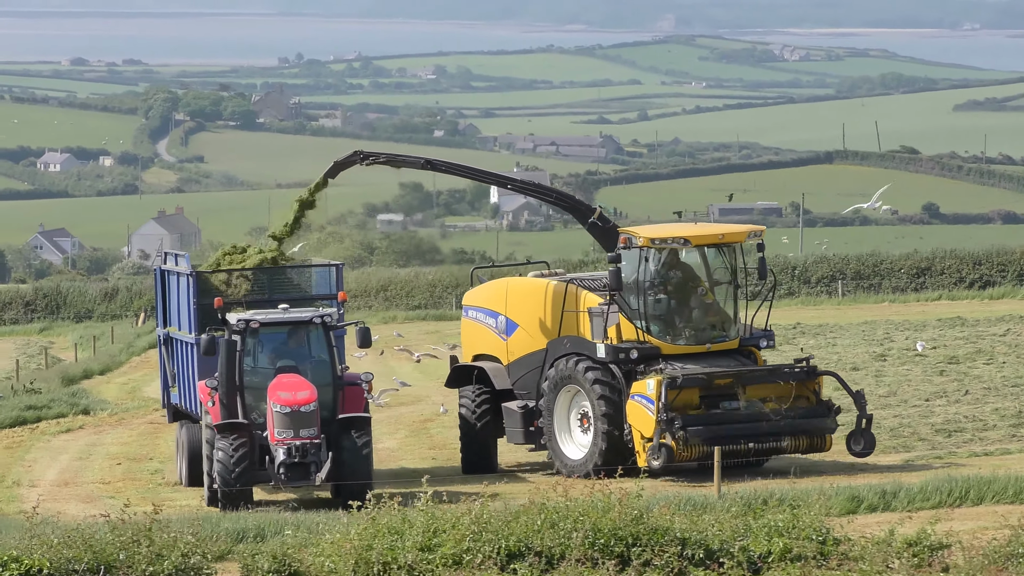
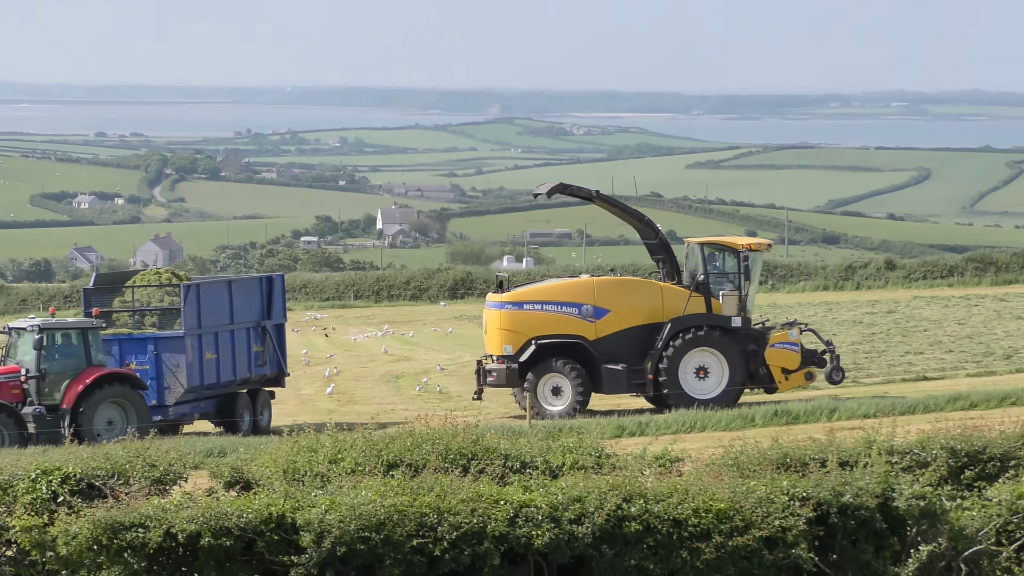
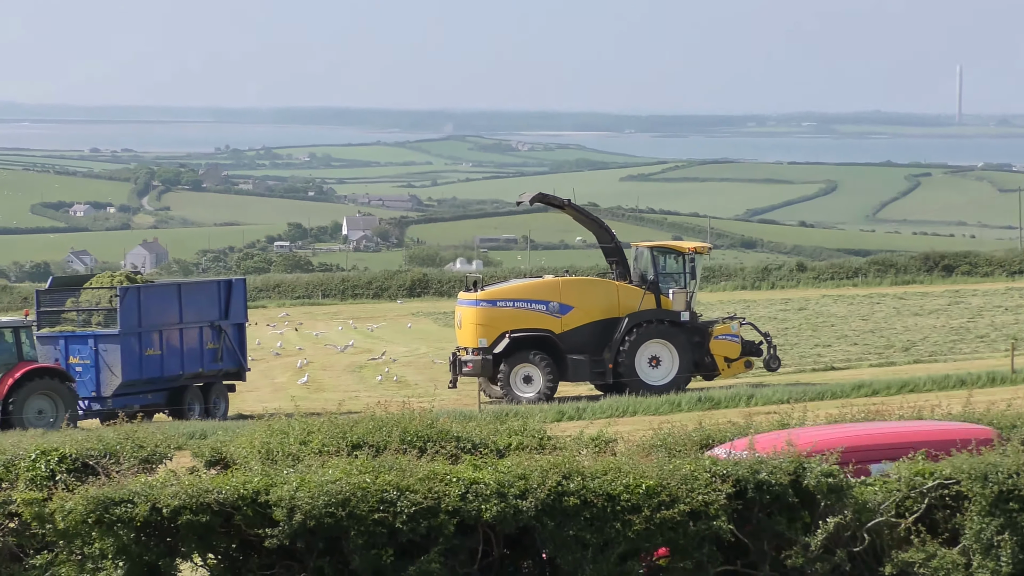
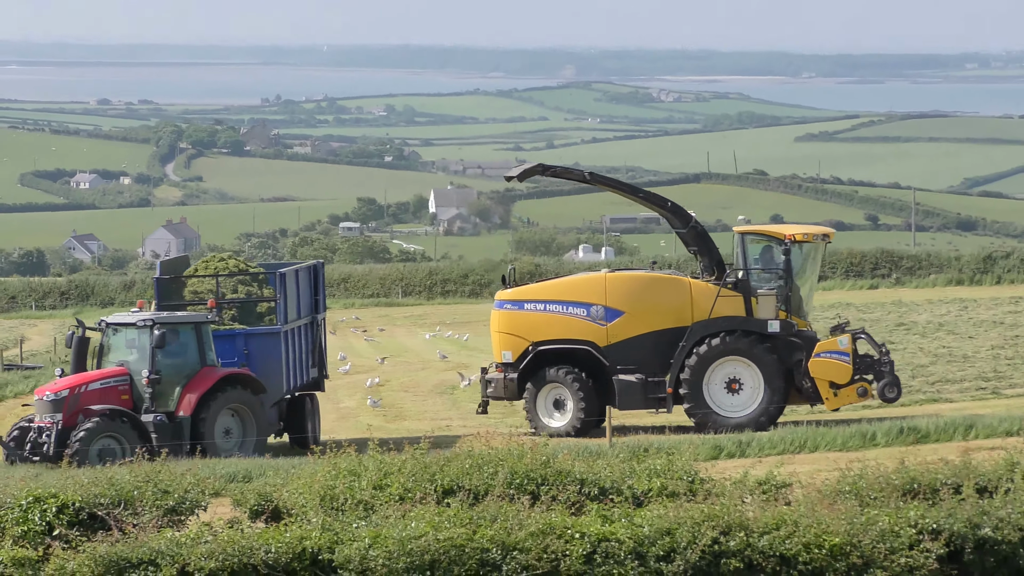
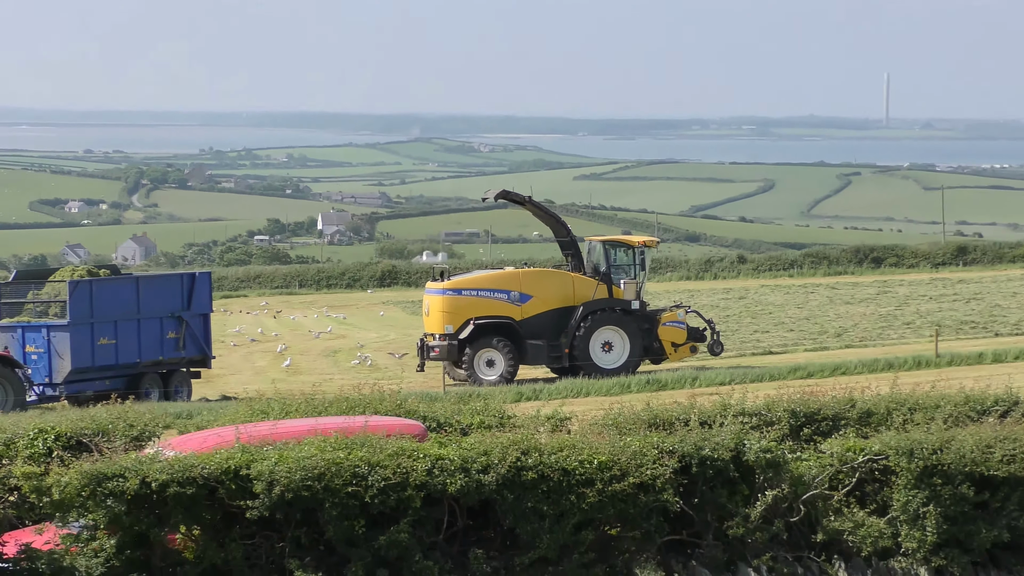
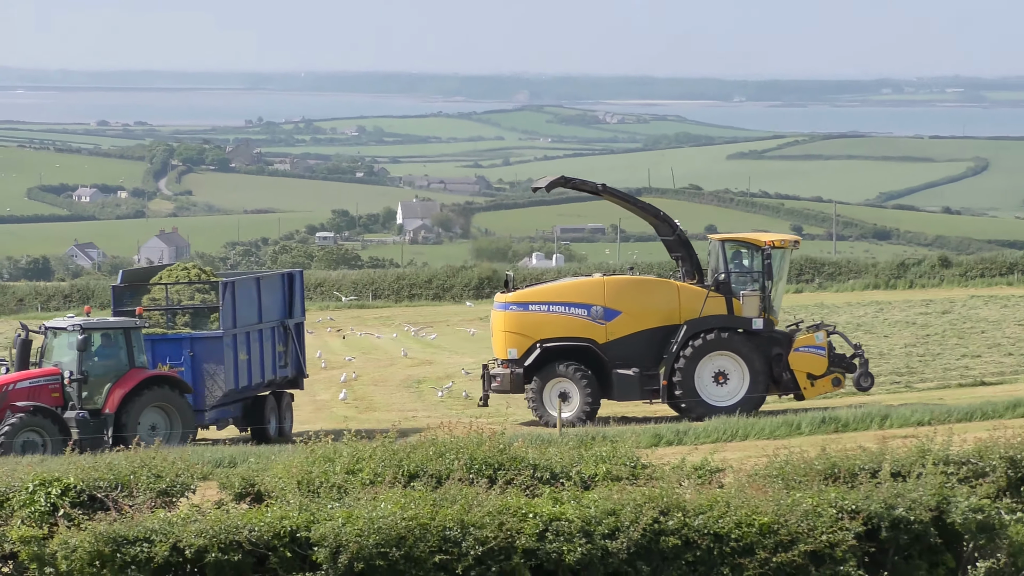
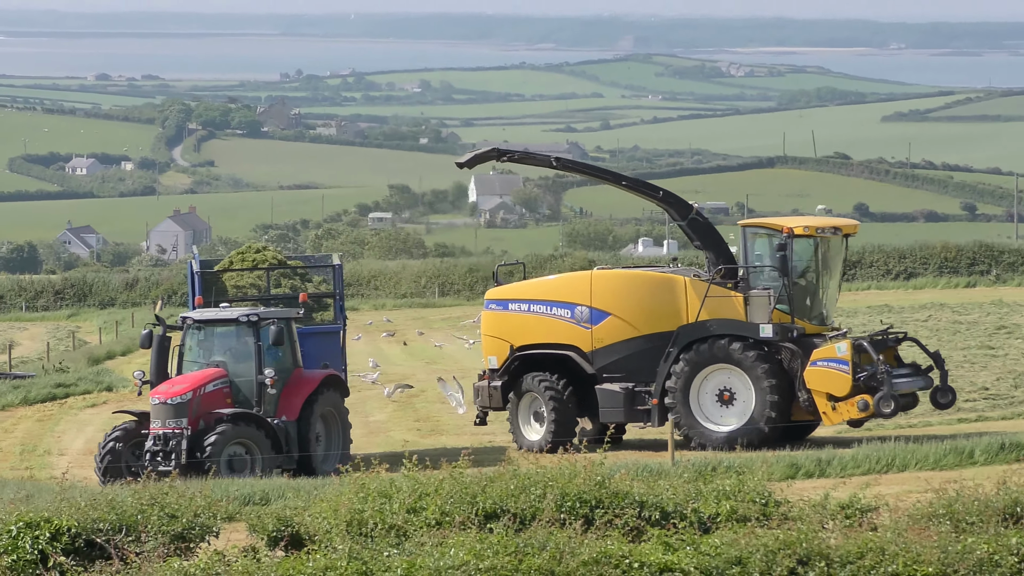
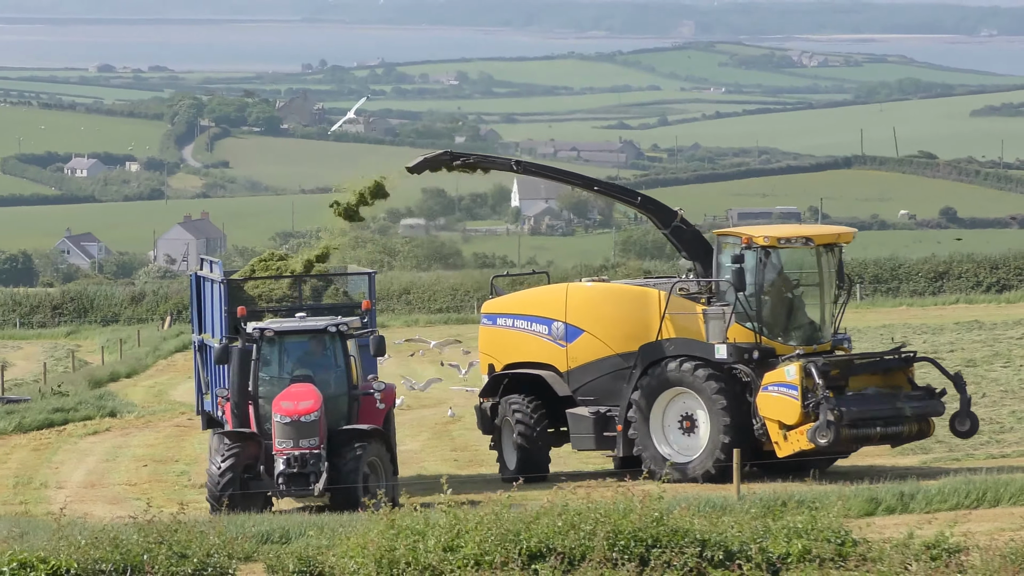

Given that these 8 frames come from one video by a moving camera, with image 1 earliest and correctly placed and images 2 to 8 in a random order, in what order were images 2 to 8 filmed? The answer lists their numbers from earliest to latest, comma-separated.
8, 7, 4, 6, 2, 3, 5
